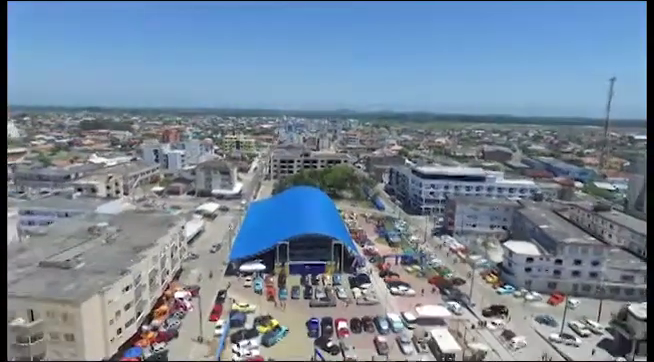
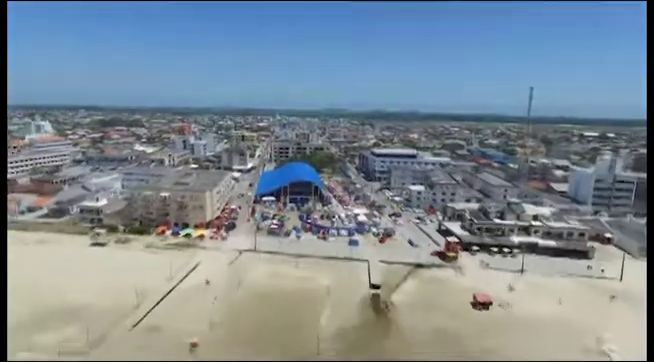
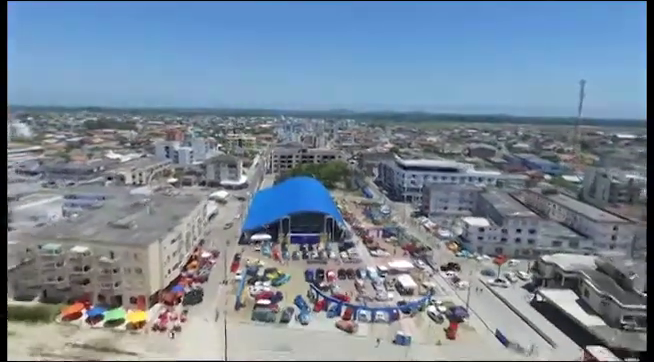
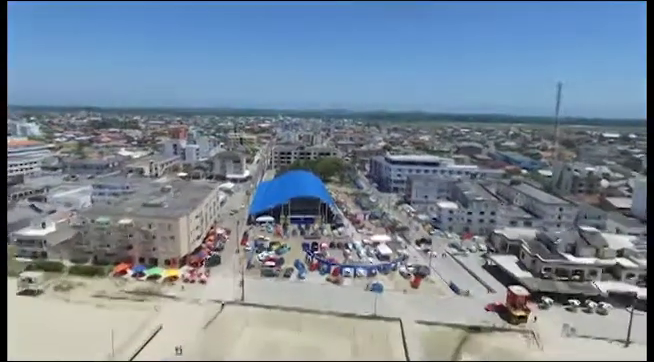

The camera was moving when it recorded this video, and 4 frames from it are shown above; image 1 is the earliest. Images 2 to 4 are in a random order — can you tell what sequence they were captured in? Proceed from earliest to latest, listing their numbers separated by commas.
3, 4, 2
